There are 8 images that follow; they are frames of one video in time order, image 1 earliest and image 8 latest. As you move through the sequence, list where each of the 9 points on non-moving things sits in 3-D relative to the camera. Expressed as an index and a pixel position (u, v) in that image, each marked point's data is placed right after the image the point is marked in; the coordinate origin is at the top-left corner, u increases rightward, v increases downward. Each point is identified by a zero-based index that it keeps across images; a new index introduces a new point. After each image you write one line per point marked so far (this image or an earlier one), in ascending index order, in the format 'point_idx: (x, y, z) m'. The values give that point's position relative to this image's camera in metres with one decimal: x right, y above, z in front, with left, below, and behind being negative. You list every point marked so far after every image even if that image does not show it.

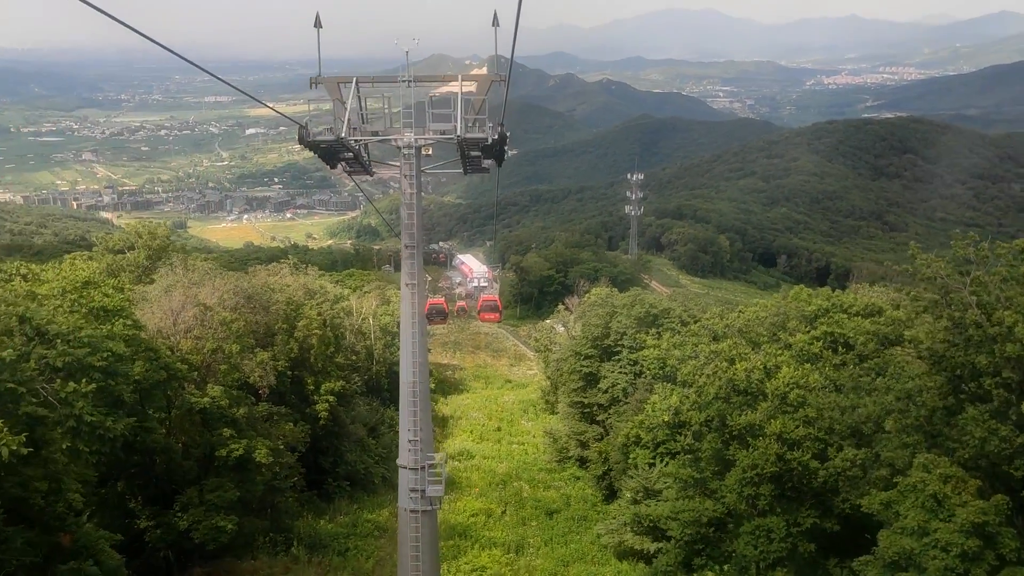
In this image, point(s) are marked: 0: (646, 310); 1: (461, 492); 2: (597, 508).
0: (+2.9, -0.5, +18.6) m
1: (-1.0, -4.0, +17.1) m
2: (+1.7, -4.3, +16.8) m
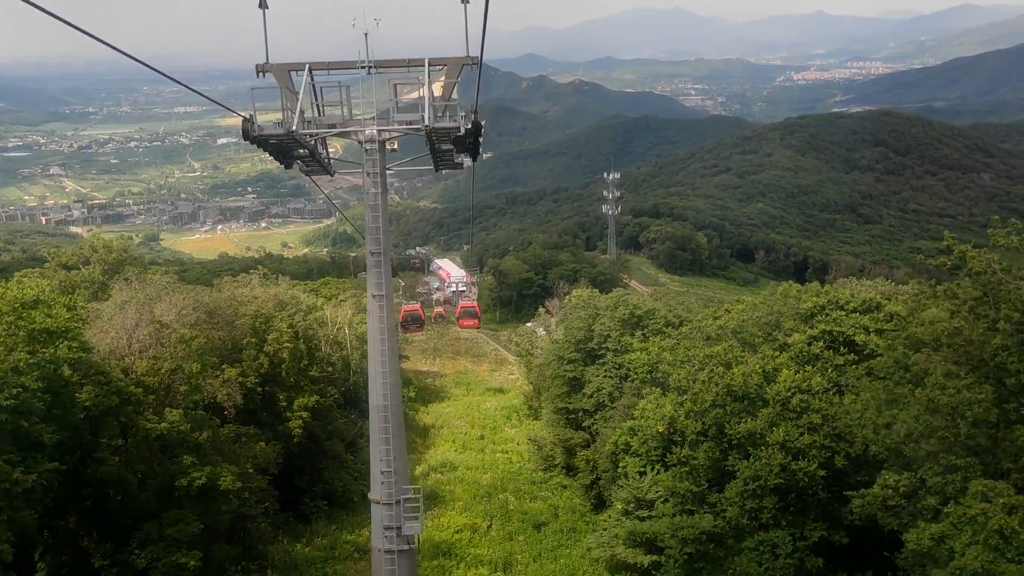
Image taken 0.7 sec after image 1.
0: (+2.4, -0.5, +18.1) m
1: (-1.3, -4.1, +16.4) m
2: (+1.4, -4.3, +16.3) m
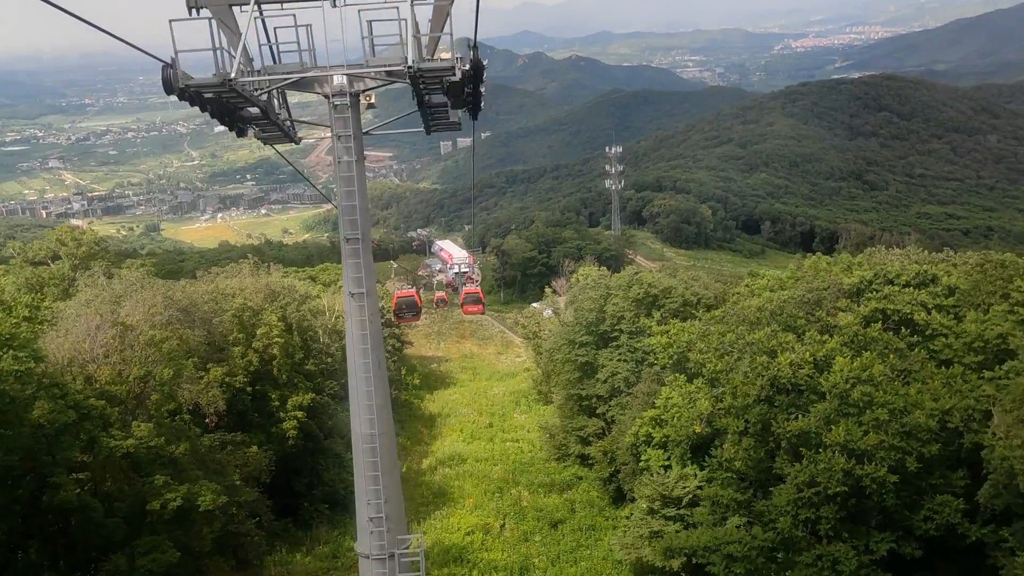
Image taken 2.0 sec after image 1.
0: (+2.6, -0.1, +17.0) m
1: (-1.0, -3.8, +15.4) m
2: (+1.7, -3.9, +15.2) m
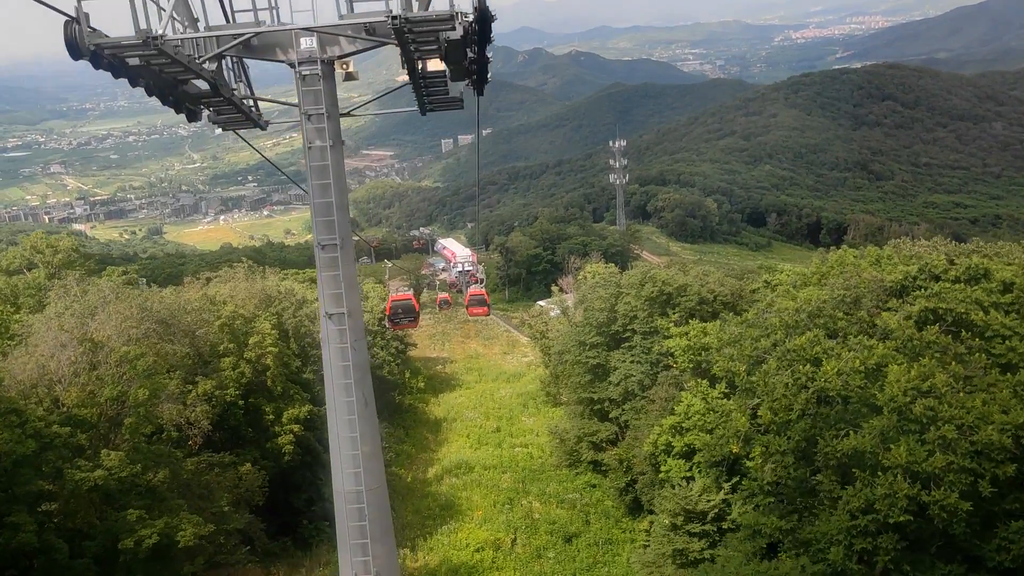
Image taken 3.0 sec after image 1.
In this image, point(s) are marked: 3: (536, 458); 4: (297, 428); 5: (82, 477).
0: (+2.7, 0.0, +16.1) m
1: (-0.9, -3.8, +14.6) m
2: (+1.8, -3.9, +14.4) m
3: (+0.5, -3.6, +18.7) m
4: (-2.9, -1.9, +11.7) m
5: (-3.3, -1.5, +6.8) m
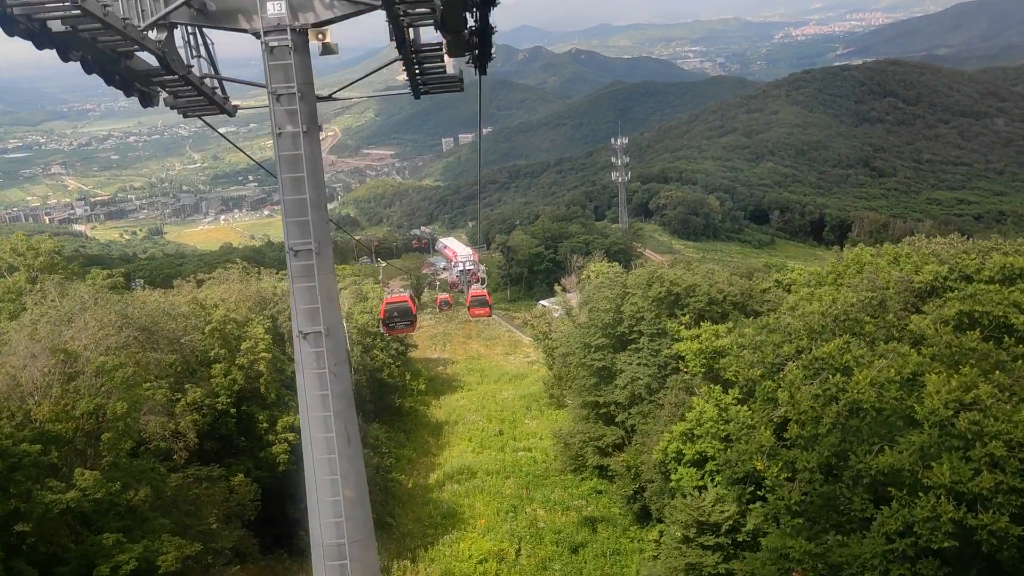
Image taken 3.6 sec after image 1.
0: (+2.8, 0.0, +15.6) m
1: (-0.8, -3.9, +14.1) m
2: (+1.9, -3.9, +13.9) m
3: (+0.6, -3.6, +18.2) m
4: (-2.8, -1.9, +11.2) m
5: (-3.3, -1.5, +6.3) m
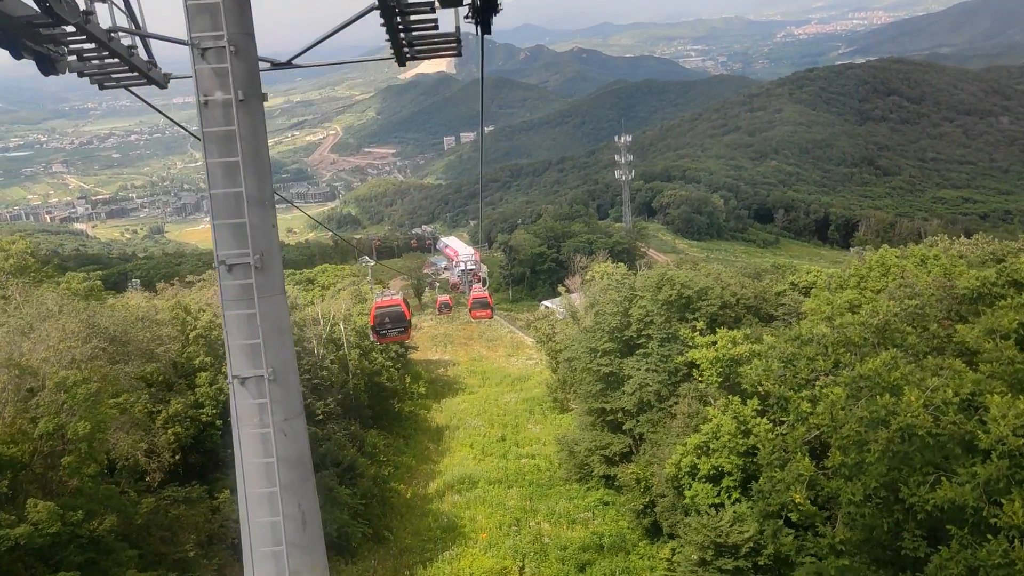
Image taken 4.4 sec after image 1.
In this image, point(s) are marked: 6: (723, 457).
0: (+2.8, -0.1, +14.9) m
1: (-0.7, -3.9, +13.4) m
2: (+2.0, -4.0, +13.2) m
3: (+0.6, -3.7, +17.5) m
4: (-2.8, -1.9, +10.5) m
5: (-3.2, -1.6, +5.6) m
6: (+2.5, -2.0, +10.3) m
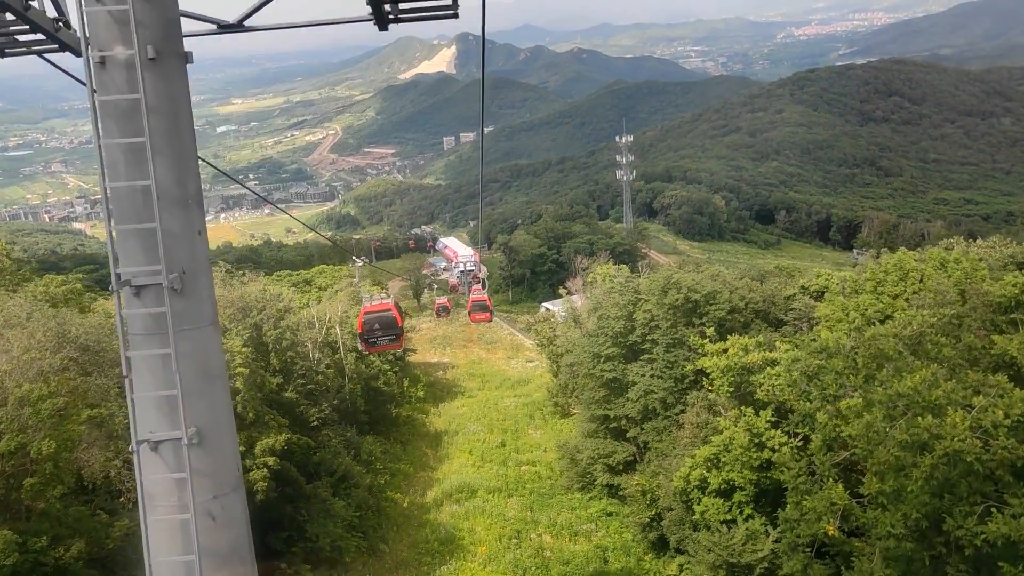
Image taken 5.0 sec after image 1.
0: (+2.8, -0.1, +14.4) m
1: (-0.7, -4.0, +12.9) m
2: (+2.0, -4.0, +12.7) m
3: (+0.6, -3.7, +16.9) m
4: (-2.8, -2.0, +10.0) m
5: (-3.2, -1.6, +5.1) m
6: (+2.5, -2.1, +9.8) m
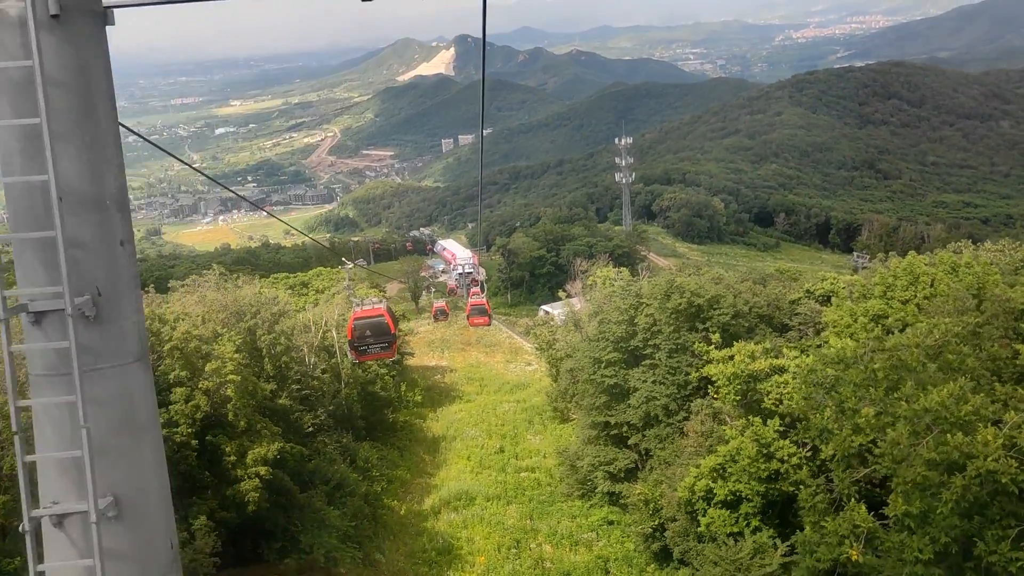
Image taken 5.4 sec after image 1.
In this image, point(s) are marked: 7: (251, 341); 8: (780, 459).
0: (+2.8, -0.2, +14.1) m
1: (-0.7, -4.0, +12.6) m
2: (+2.0, -4.1, +12.4) m
3: (+0.6, -3.8, +16.6) m
4: (-2.8, -2.0, +9.7) m
5: (-3.2, -1.6, +4.8) m
6: (+2.5, -2.1, +9.5) m
7: (-4.1, -0.8, +13.6) m
8: (+2.8, -1.8, +9.1) m
